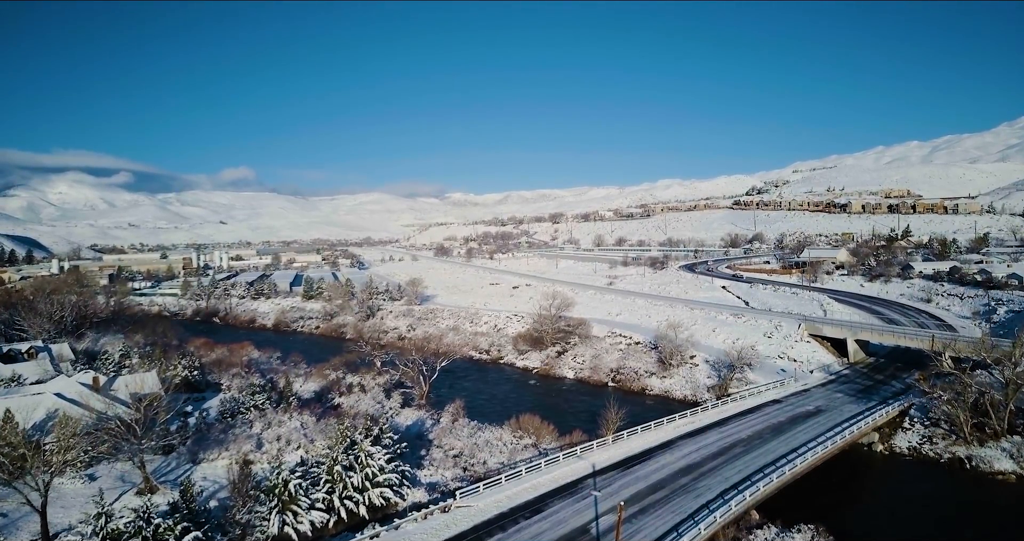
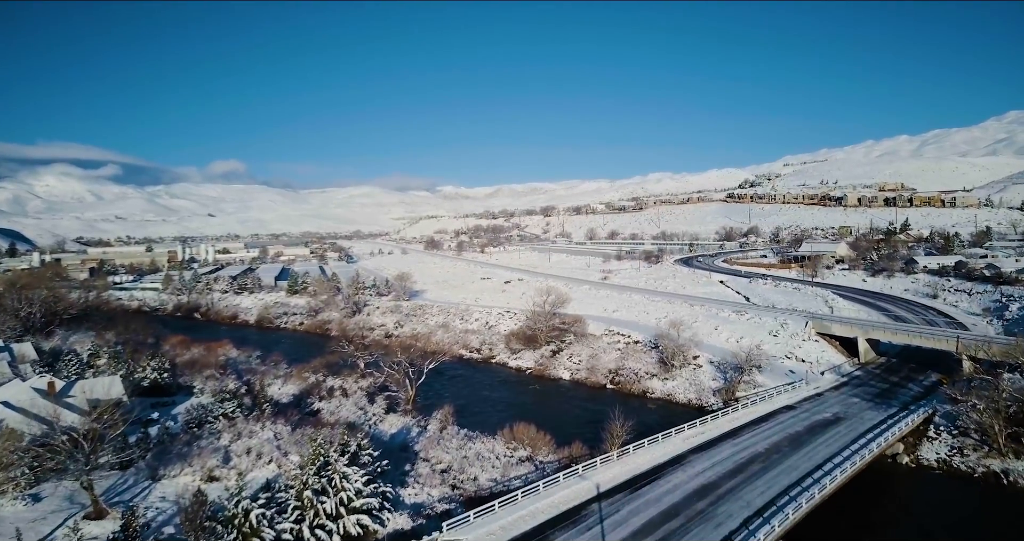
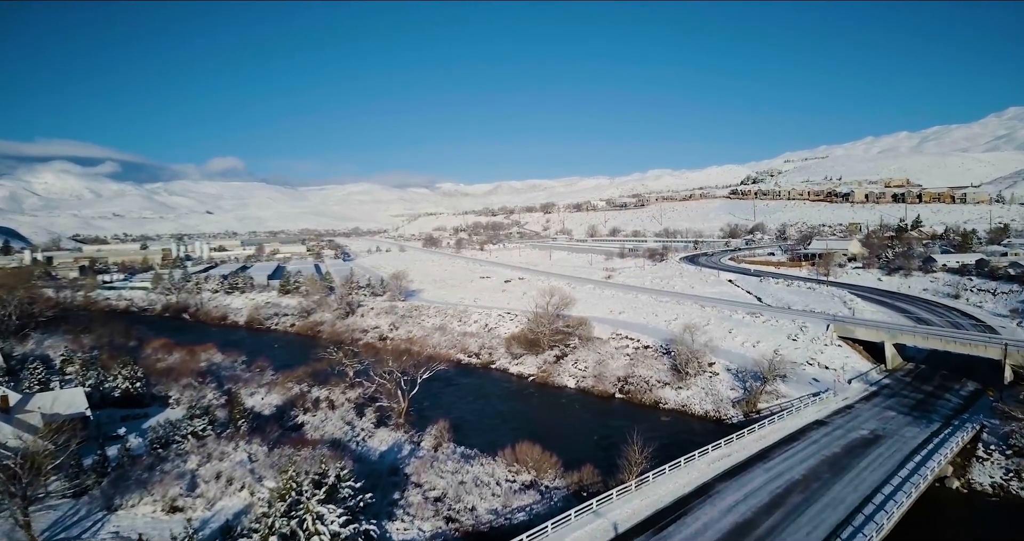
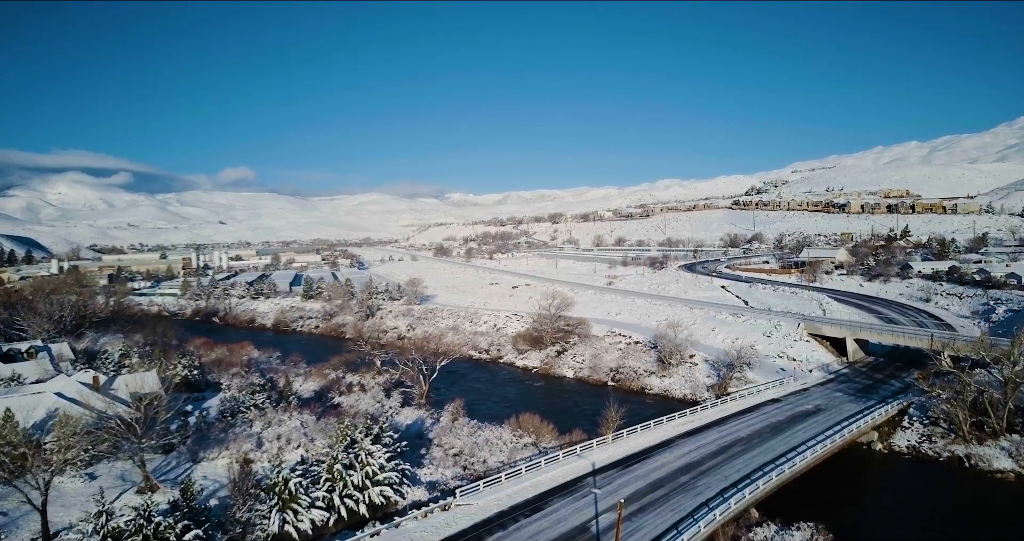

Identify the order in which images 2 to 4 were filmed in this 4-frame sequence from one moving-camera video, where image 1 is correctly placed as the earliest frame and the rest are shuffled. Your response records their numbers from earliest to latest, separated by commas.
4, 2, 3
